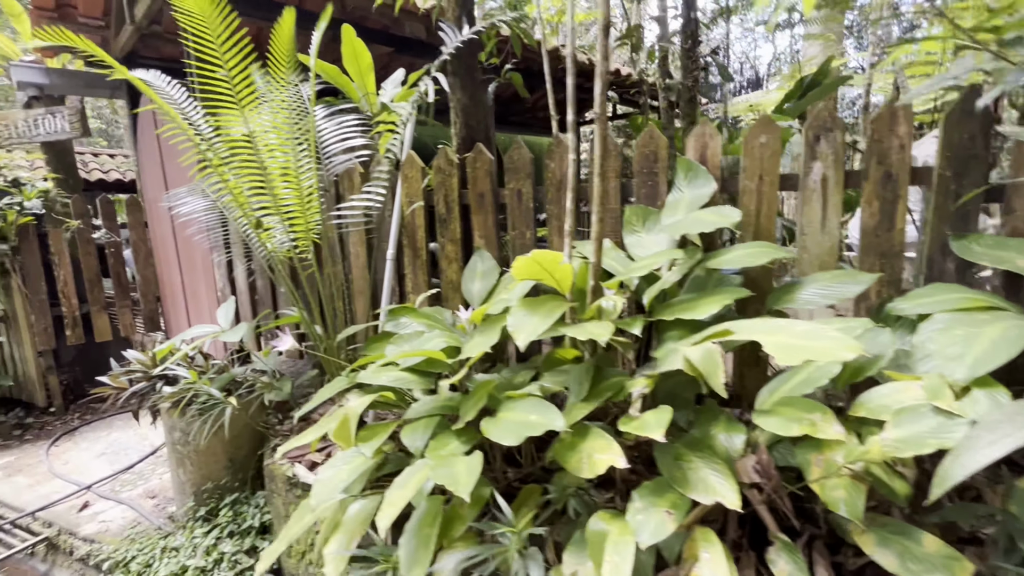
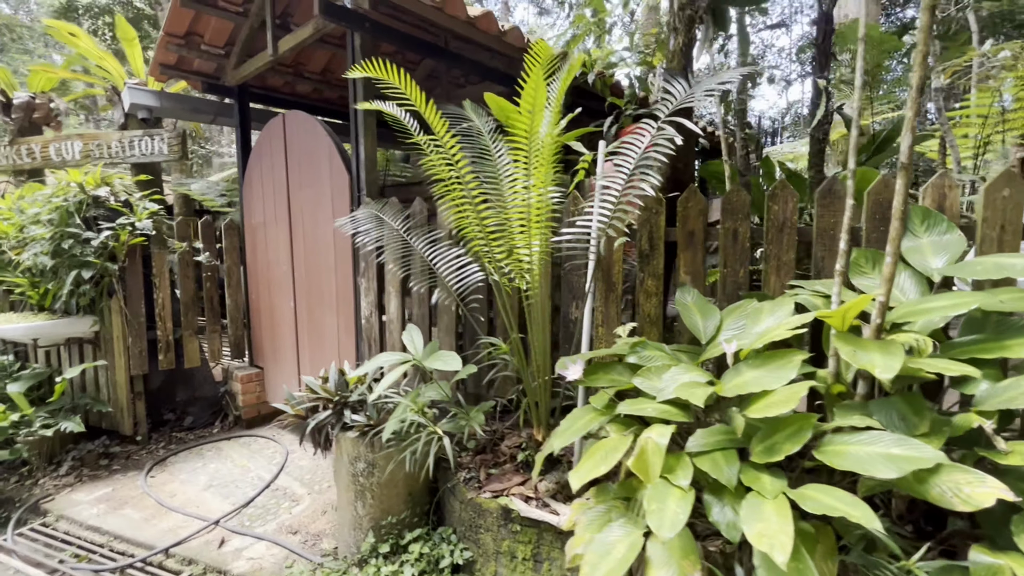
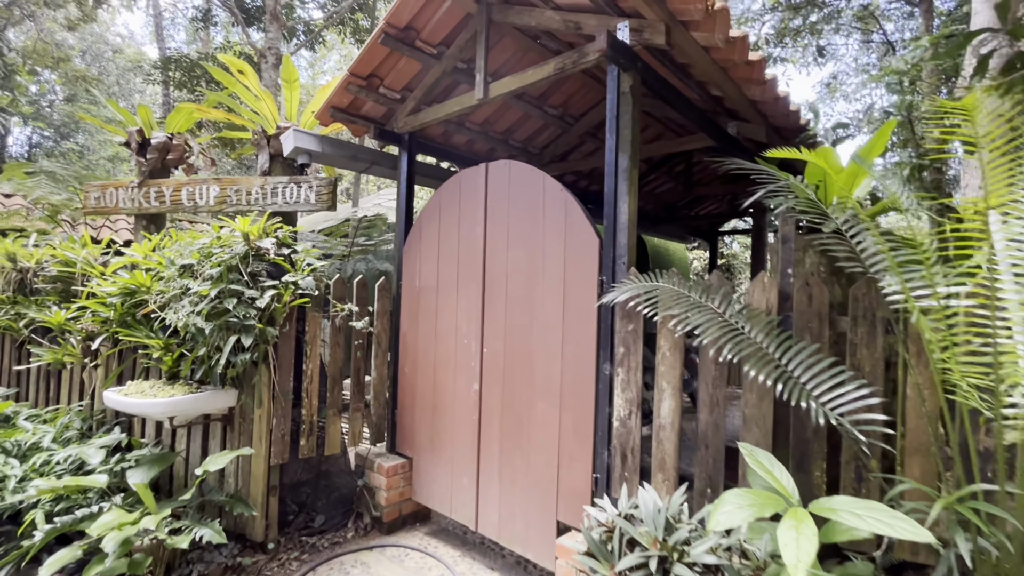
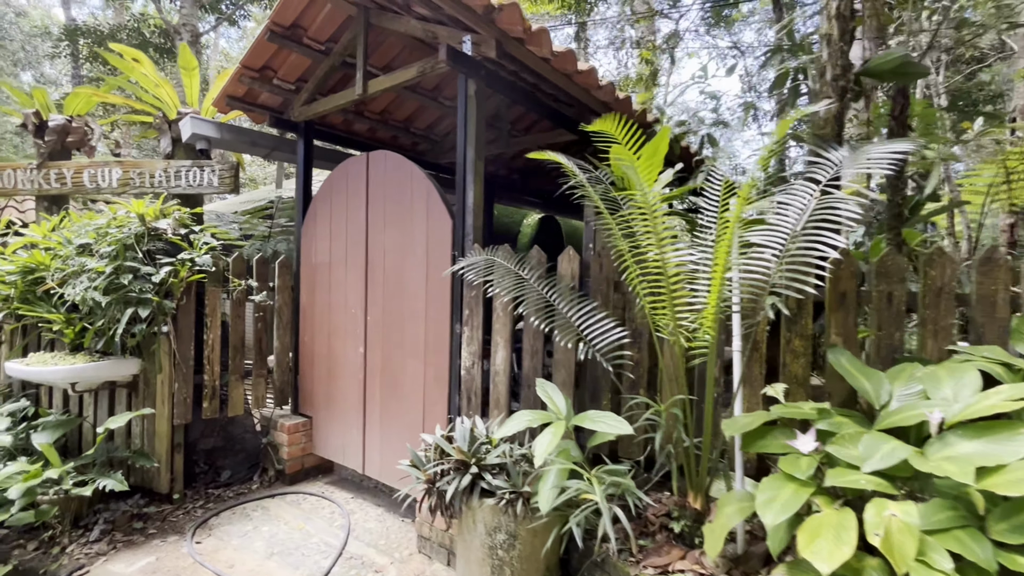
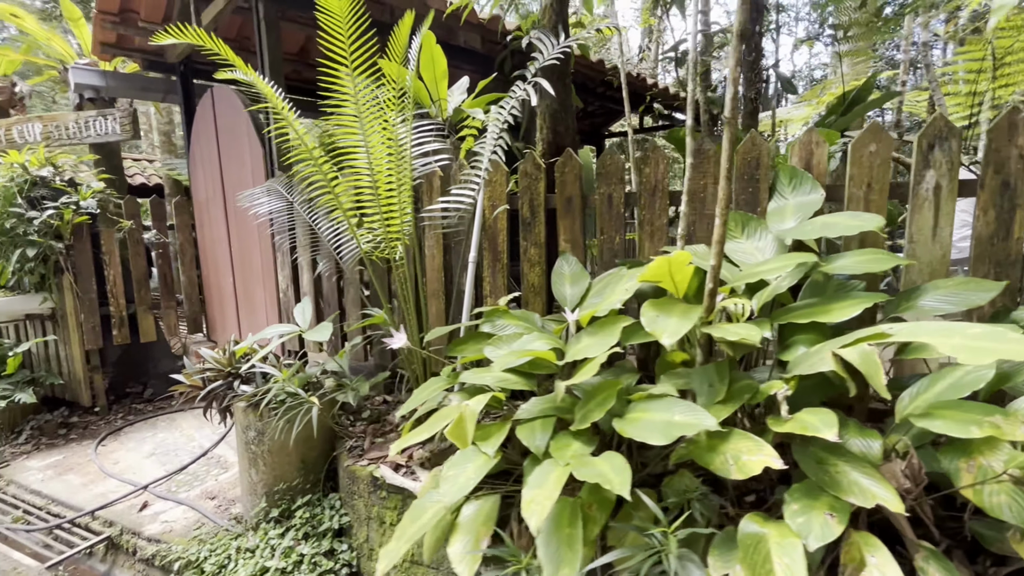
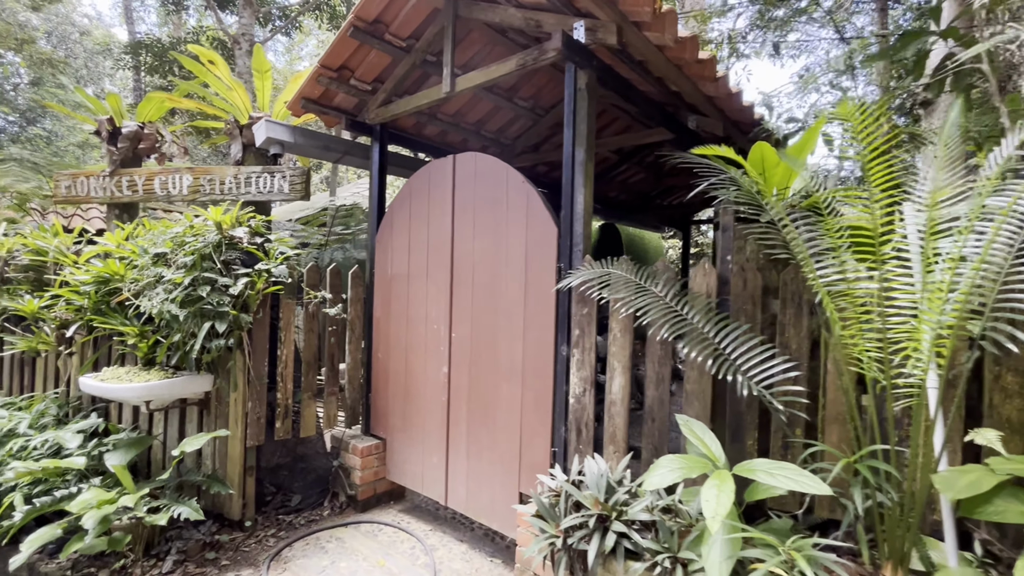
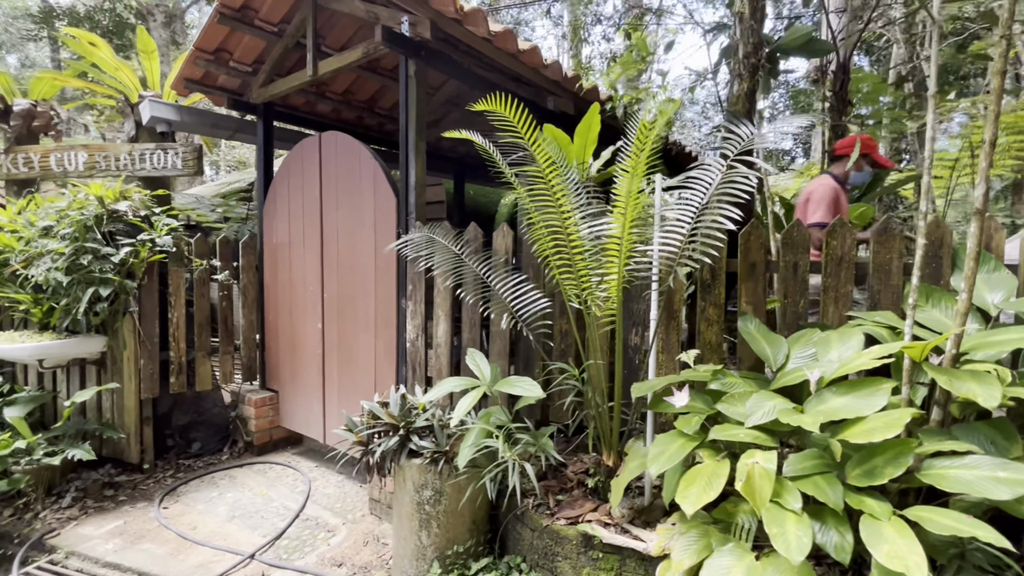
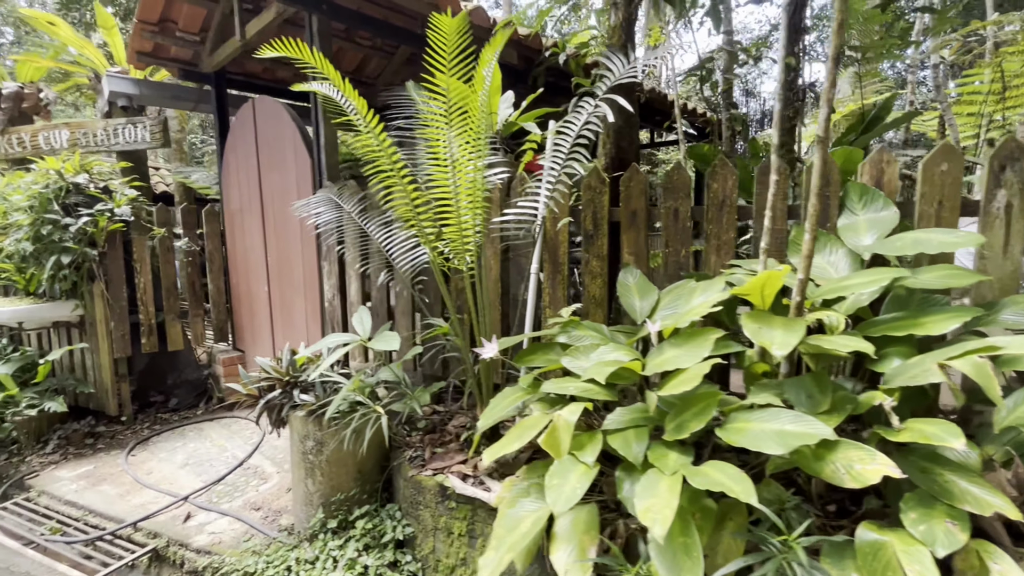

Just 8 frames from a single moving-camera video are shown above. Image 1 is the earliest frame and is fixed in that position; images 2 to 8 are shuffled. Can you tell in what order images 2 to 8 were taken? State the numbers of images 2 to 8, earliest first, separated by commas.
5, 8, 2, 7, 4, 6, 3
